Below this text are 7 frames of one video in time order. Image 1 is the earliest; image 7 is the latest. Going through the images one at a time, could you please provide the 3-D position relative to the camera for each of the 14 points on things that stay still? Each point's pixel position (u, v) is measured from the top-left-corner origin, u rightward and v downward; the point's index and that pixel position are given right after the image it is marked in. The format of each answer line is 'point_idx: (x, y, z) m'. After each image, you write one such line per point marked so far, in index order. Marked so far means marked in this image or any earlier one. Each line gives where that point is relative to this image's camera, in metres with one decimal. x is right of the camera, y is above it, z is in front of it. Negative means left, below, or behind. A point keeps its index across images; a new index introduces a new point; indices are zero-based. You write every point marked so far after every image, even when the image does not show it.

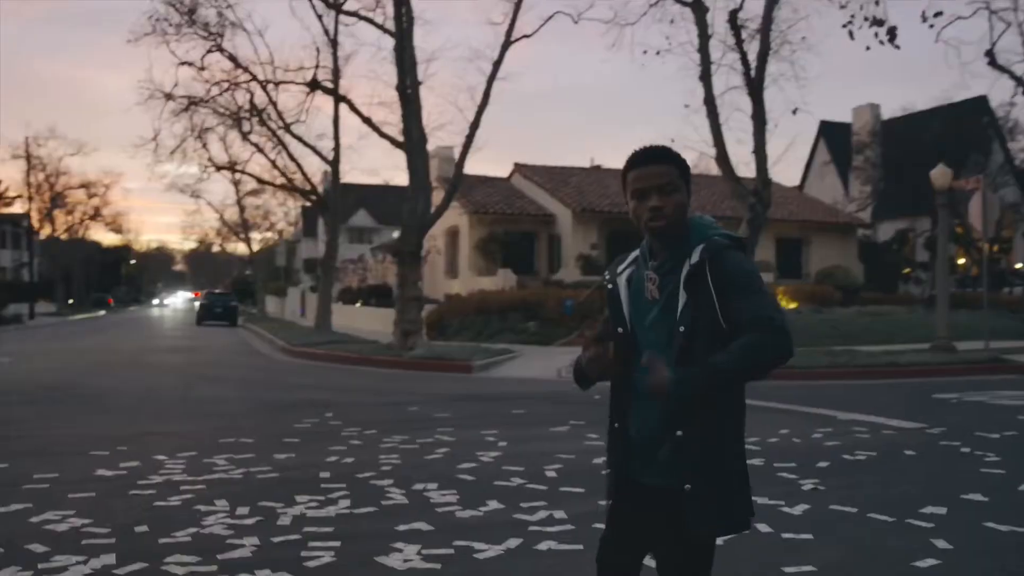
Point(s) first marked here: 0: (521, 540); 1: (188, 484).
0: (0.0, -1.7, +6.6) m
1: (-2.6, -1.6, +7.9) m
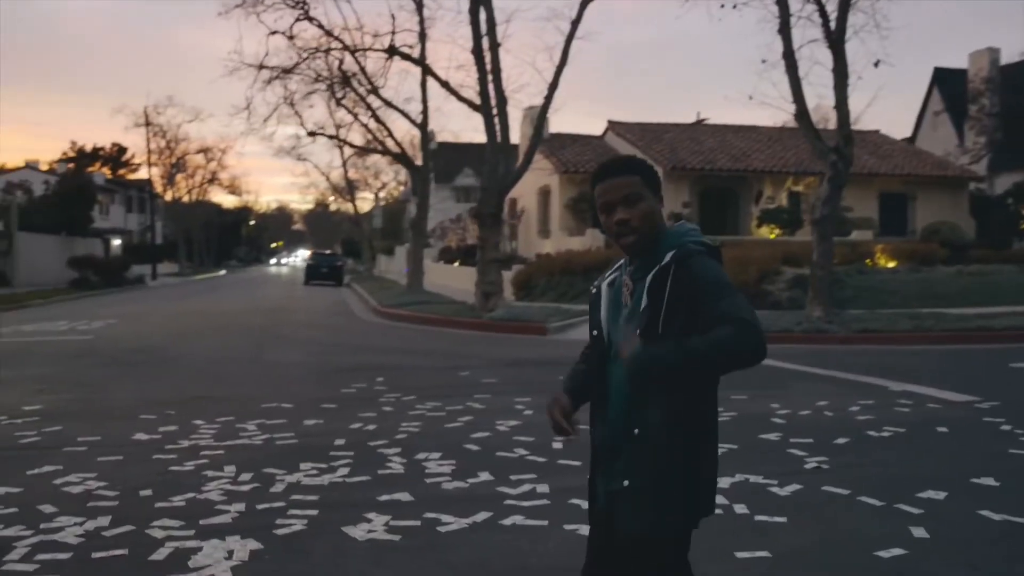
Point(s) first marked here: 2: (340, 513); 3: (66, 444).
0: (-0.2, -1.5, +6.8) m
1: (-2.6, -1.4, +8.4) m
2: (-1.2, -1.5, +6.8) m
3: (-3.9, -1.4, +8.6) m
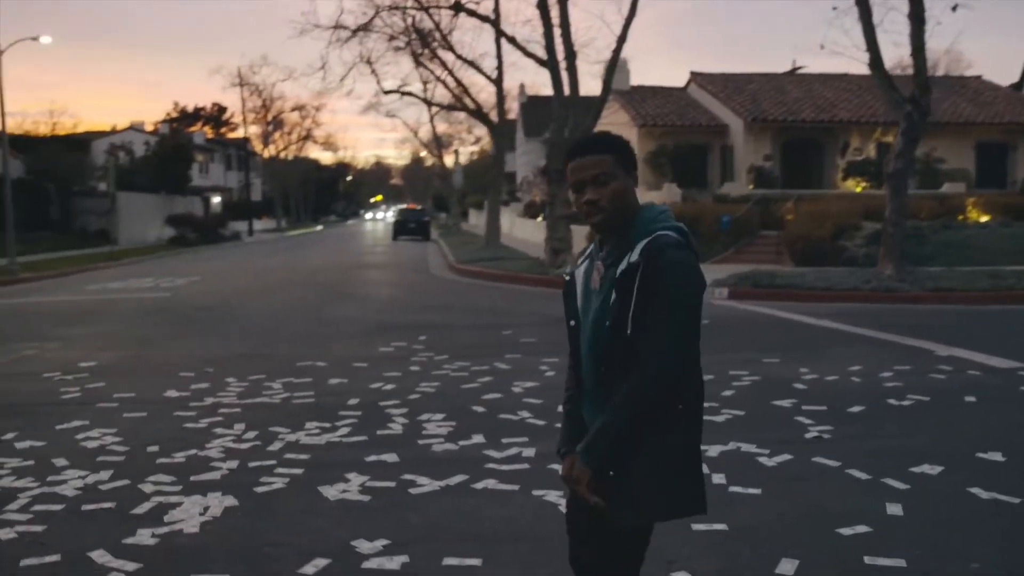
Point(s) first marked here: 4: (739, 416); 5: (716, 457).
0: (-0.4, -1.3, +6.9) m
1: (-2.6, -1.1, +8.9) m
2: (-1.3, -1.3, +7.0) m
3: (-3.8, -1.0, +9.1) m
4: (+1.9, -1.1, +8.5) m
5: (+1.5, -1.3, +7.4) m
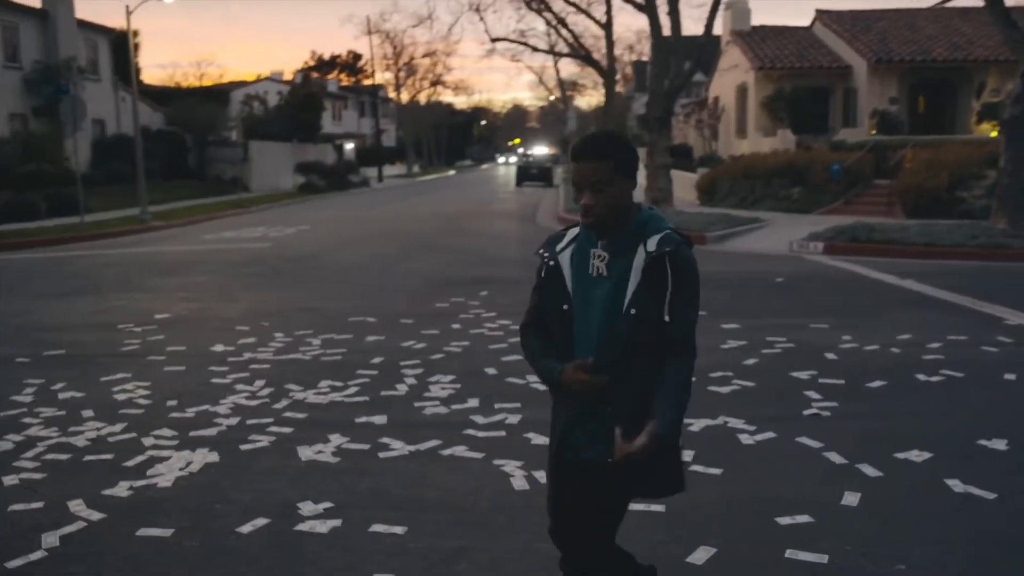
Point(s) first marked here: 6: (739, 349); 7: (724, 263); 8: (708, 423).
0: (-0.6, -1.1, +7.2) m
1: (-2.4, -0.7, +9.4) m
2: (-1.5, -1.1, +7.4) m
3: (-3.6, -0.6, +9.9) m
4: (+2.0, -0.8, +8.3) m
5: (+1.4, -1.0, +7.3) m
6: (+2.2, -0.6, +9.5) m
7: (+3.1, +0.4, +15.2) m
8: (+1.5, -1.0, +7.4) m
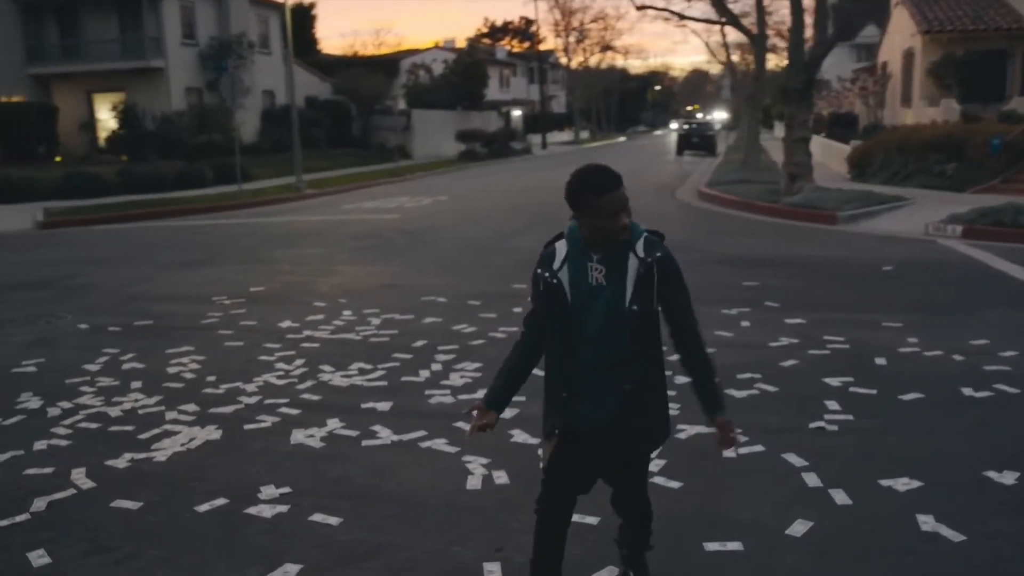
0: (-0.7, -1.1, +7.3) m
1: (-2.0, -0.5, +9.9) m
2: (-1.5, -1.0, +7.8) m
3: (-3.1, -0.4, +10.6) m
4: (+2.0, -0.8, +7.9) m
5: (+1.2, -1.1, +7.0) m
6: (+2.5, -0.6, +9.1) m
7: (+4.6, +0.6, +14.3) m
8: (+1.4, -1.0, +7.2) m
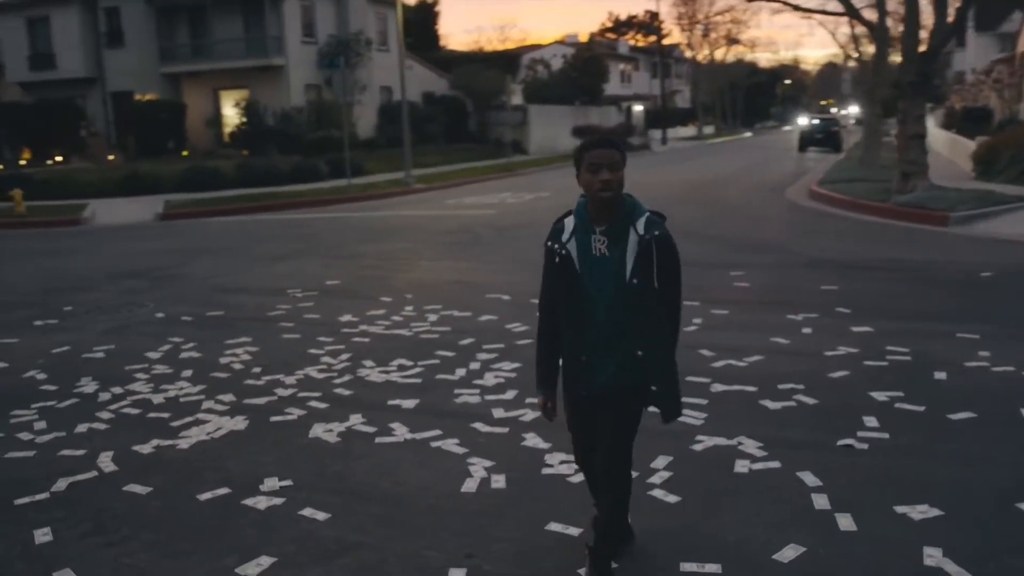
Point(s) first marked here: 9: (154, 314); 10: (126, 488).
0: (-0.6, -1.1, +7.3) m
1: (-1.5, -0.5, +10.0) m
2: (-1.3, -1.0, +7.8) m
3: (-2.5, -0.3, +10.8) m
4: (+2.2, -0.9, +7.4) m
5: (+1.3, -1.1, +6.7) m
6: (+2.8, -0.6, +8.5) m
7: (+5.7, +0.5, +13.4) m
8: (+1.4, -1.1, +6.8) m
9: (-4.0, -0.3, +11.2) m
10: (-2.6, -1.3, +6.6) m
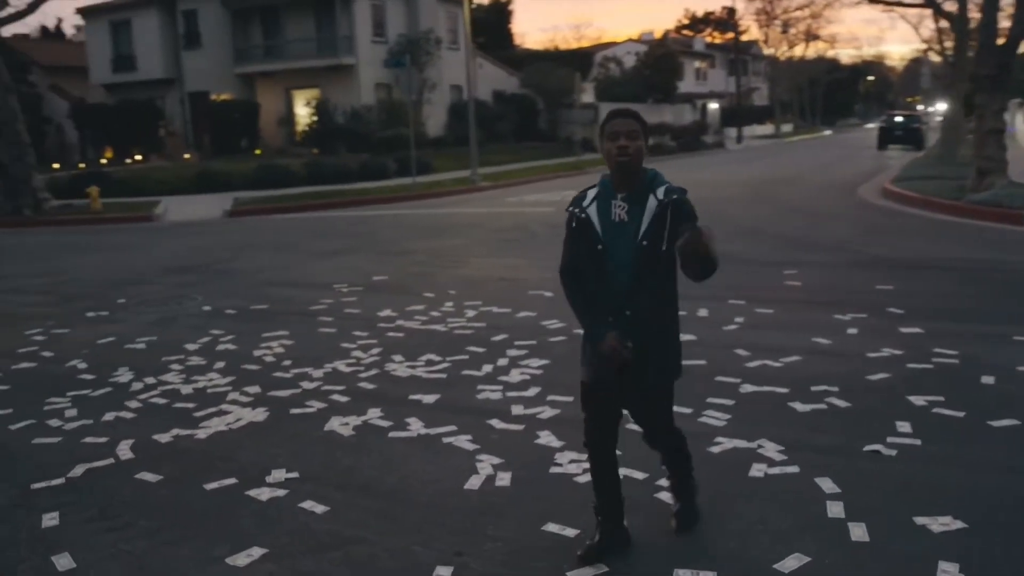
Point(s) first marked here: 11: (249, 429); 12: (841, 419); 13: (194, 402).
0: (-0.4, -1.0, +7.1) m
1: (-1.1, -0.4, +9.9) m
2: (-1.2, -0.9, +7.8) m
3: (-2.0, -0.3, +10.9) m
4: (+2.3, -0.9, +7.1) m
5: (+1.4, -1.1, +6.4) m
6: (+3.1, -0.6, +8.1) m
7: (+6.4, +0.5, +12.7) m
8: (+1.5, -1.0, +6.5) m
9: (-3.6, -0.2, +11.4) m
10: (-2.5, -1.3, +6.7) m
11: (-2.0, -1.1, +7.4) m
12: (+2.3, -0.9, +6.9) m
13: (-2.6, -0.9, +8.1) m
